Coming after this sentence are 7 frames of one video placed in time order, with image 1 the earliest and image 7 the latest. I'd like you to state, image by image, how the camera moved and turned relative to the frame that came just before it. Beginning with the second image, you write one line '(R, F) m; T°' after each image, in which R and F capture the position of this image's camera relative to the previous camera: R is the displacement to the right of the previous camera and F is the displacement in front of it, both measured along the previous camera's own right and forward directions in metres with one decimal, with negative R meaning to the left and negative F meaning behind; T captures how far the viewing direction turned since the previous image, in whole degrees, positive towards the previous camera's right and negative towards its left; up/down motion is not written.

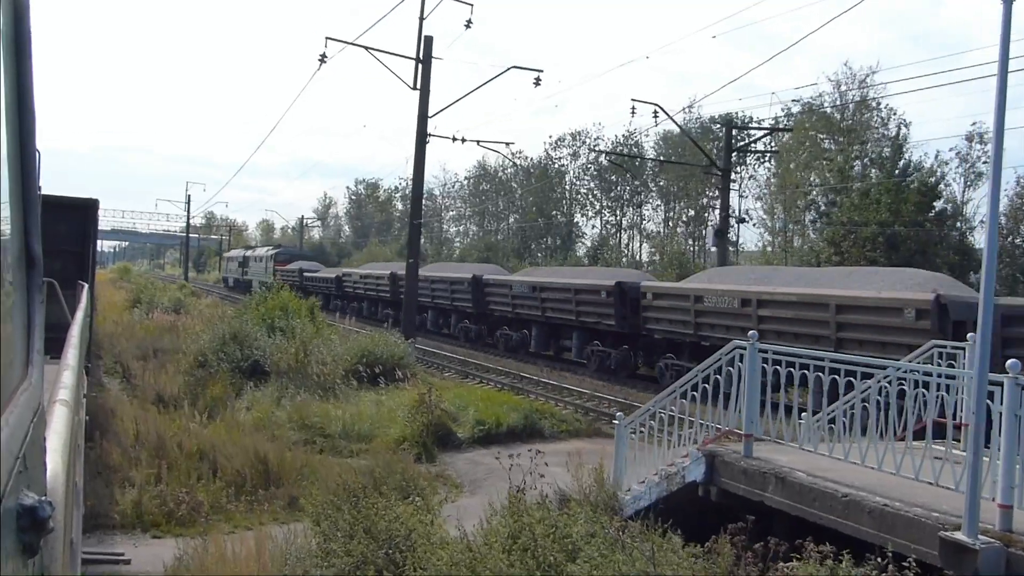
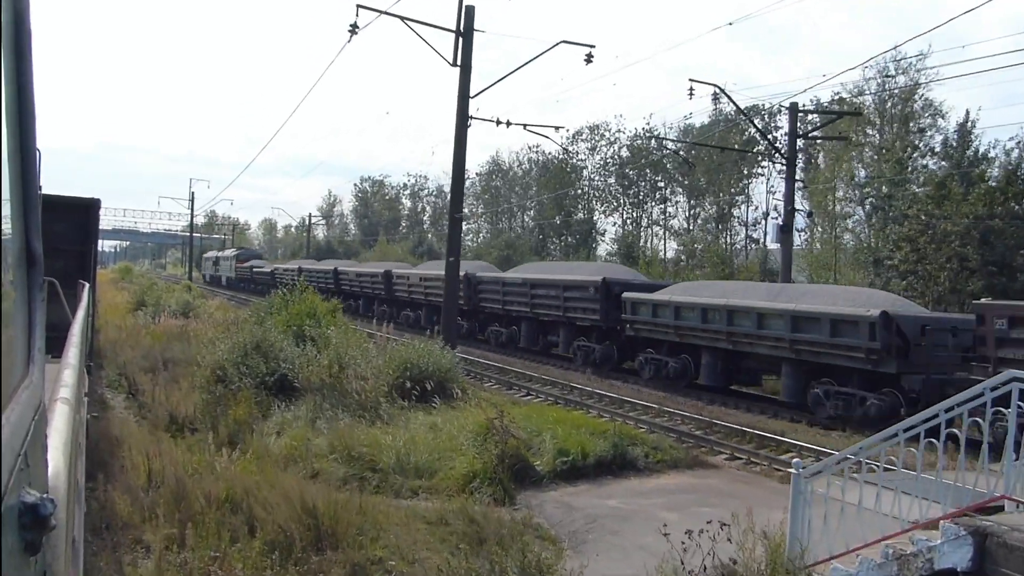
(-0.9, +1.9) m; 0°
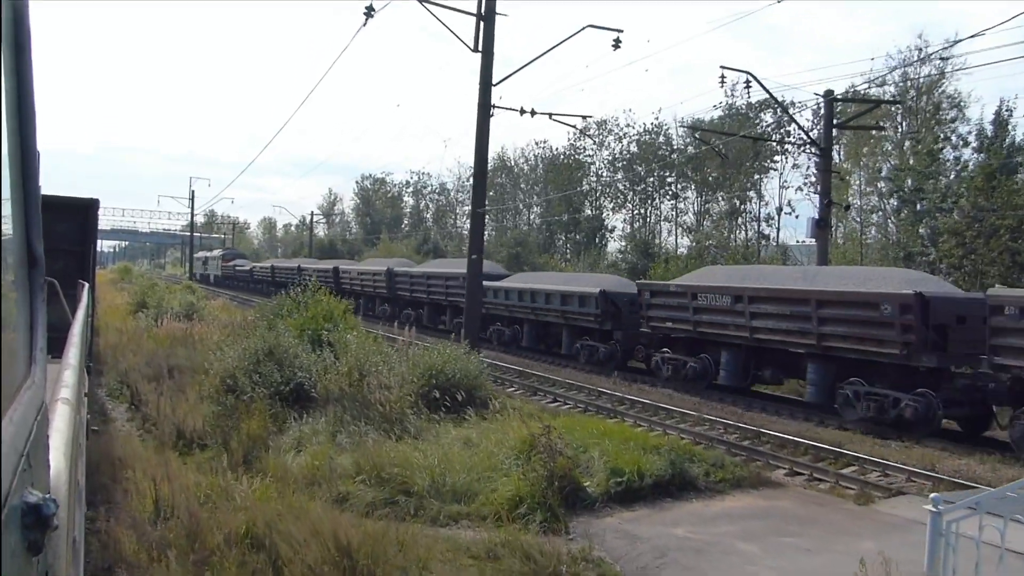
(-0.5, +1.0) m; 0°
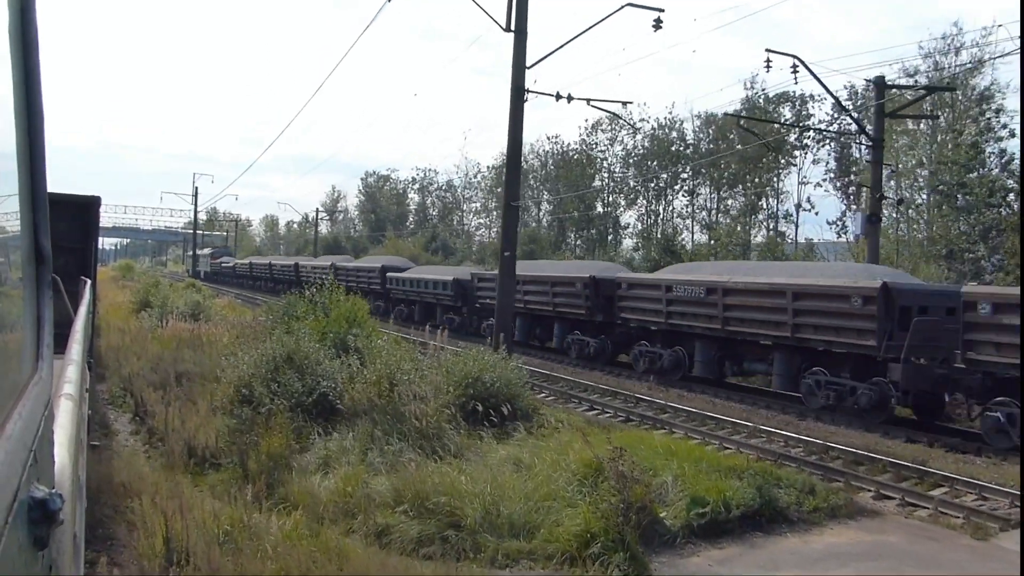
(-0.5, +1.1) m; 0°
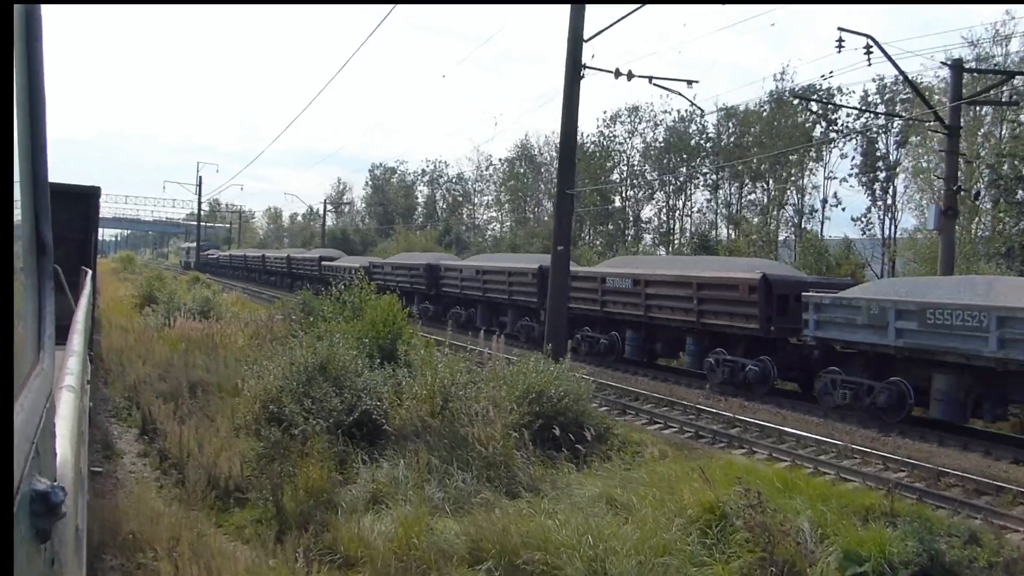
(-0.7, +1.5) m; 0°
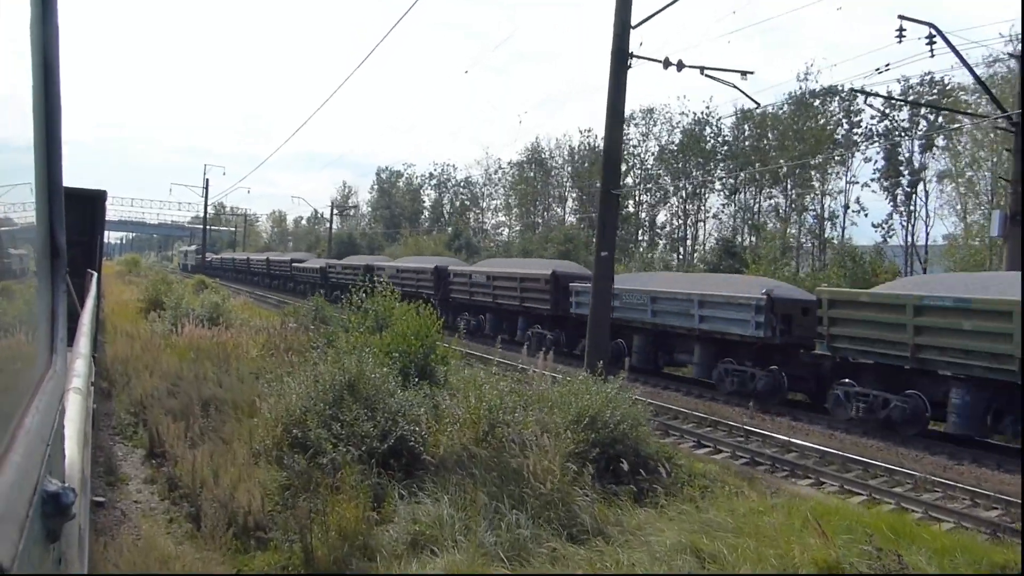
(-0.5, +1.0) m; 0°
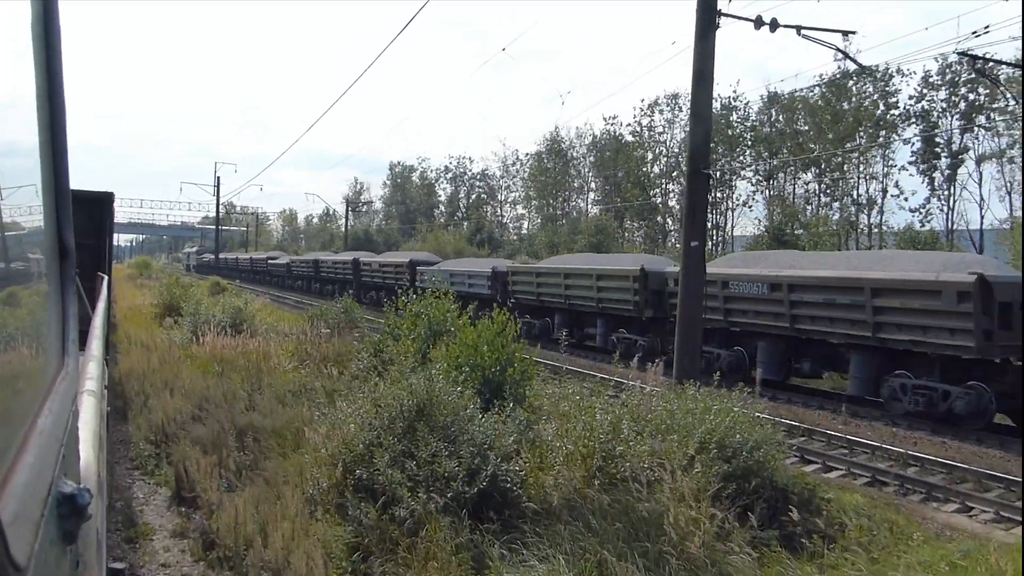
(-0.7, +1.5) m; -1°
